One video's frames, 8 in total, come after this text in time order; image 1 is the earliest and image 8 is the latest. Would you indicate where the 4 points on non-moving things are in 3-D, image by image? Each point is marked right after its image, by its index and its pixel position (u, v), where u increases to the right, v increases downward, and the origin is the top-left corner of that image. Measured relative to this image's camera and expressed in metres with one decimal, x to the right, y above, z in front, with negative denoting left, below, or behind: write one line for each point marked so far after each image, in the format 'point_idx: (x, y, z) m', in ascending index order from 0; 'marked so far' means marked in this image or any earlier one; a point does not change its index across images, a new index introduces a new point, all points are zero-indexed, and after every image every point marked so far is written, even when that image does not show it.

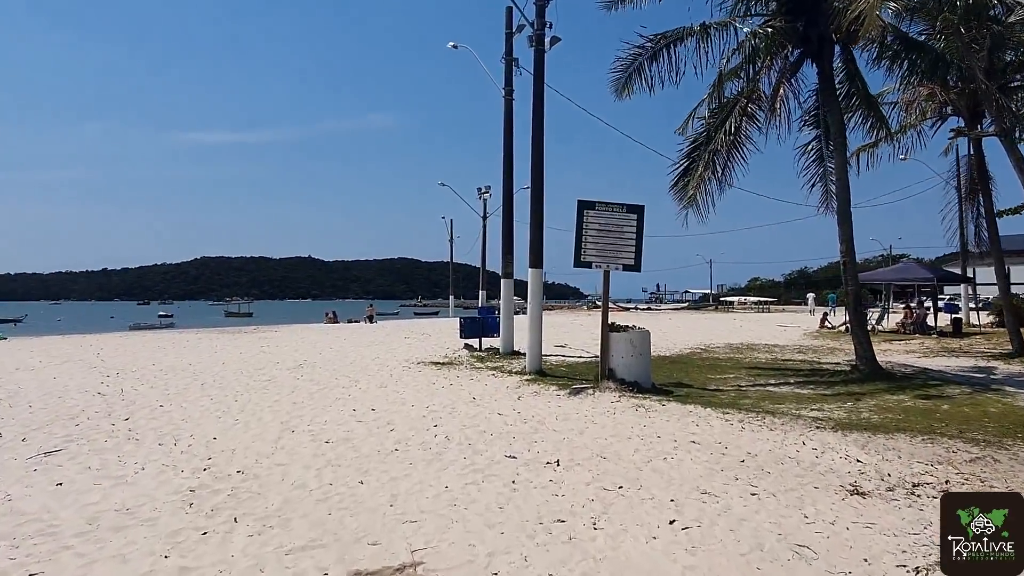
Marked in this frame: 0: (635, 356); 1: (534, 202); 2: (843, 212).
0: (+1.7, -0.9, +9.7) m
1: (+0.4, +1.5, +12.0) m
2: (+5.5, +1.3, +11.8) m
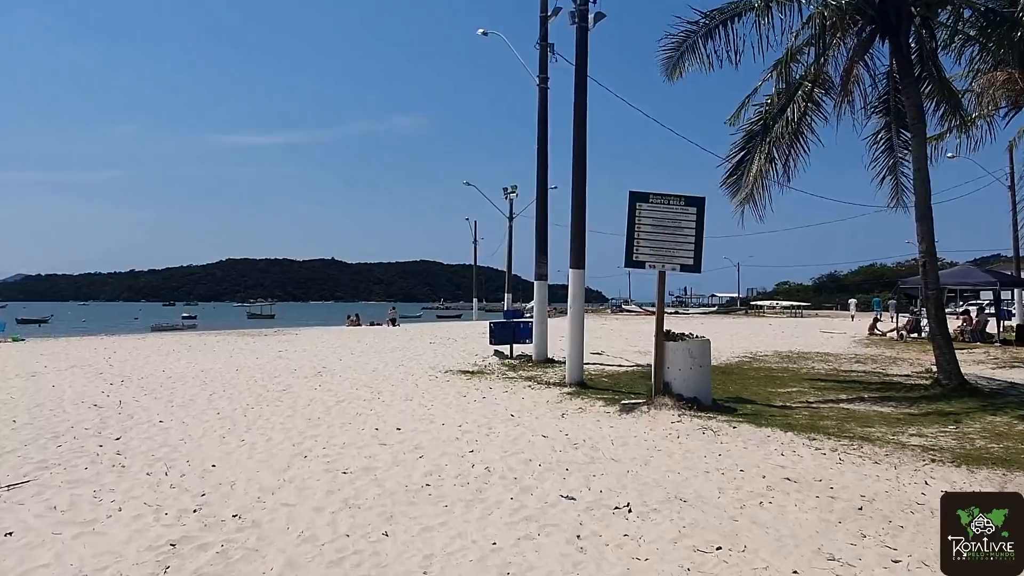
0: (+2.2, -1.0, +8.5) m
1: (+1.0, +1.4, +10.9) m
2: (+6.1, +1.2, +10.5) m
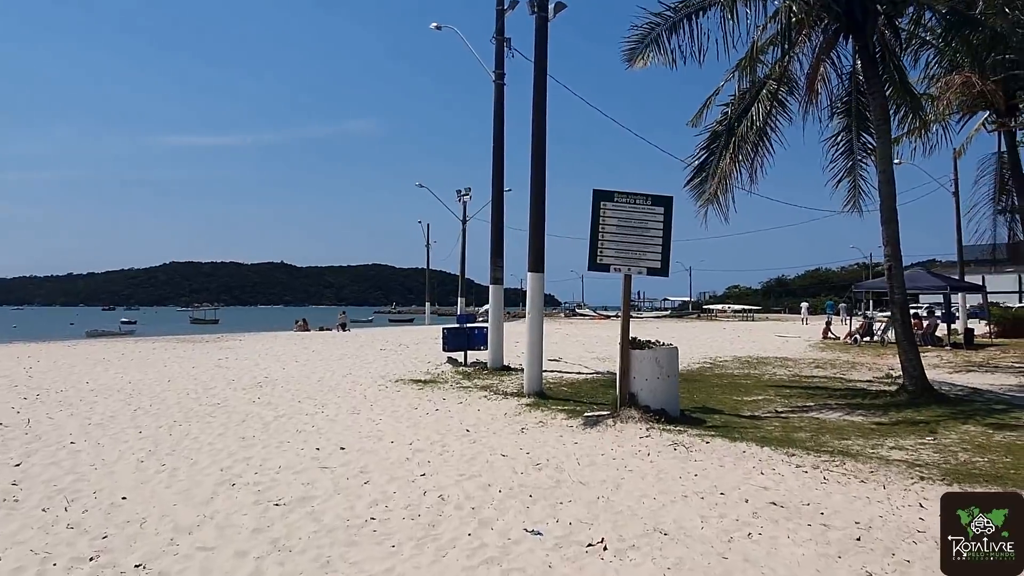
0: (+1.7, -1.0, +8.0) m
1: (+0.3, +1.4, +10.3) m
2: (+5.4, +1.1, +10.2) m
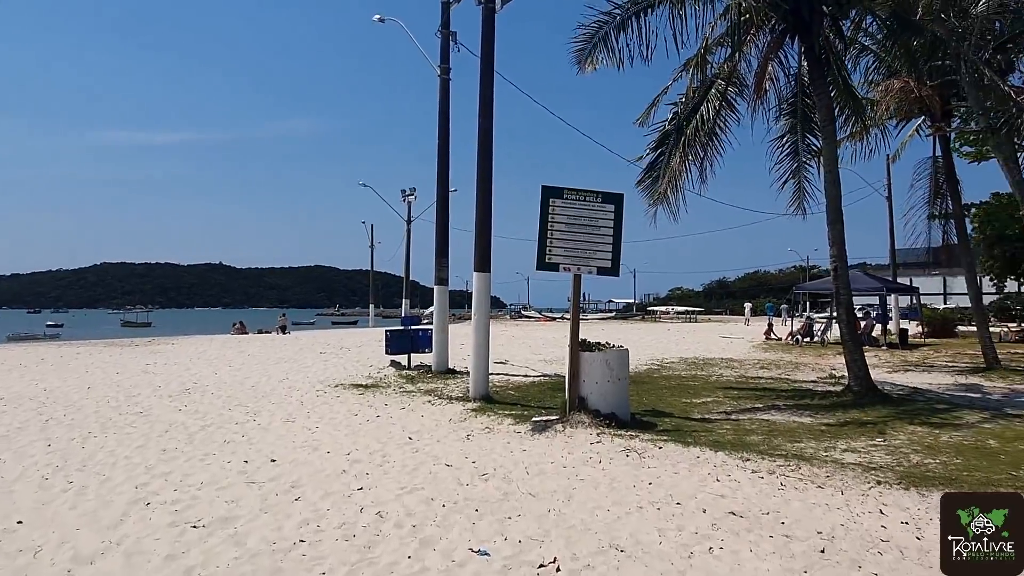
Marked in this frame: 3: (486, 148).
0: (+1.1, -1.0, +7.7) m
1: (-0.5, +1.4, +10.0) m
2: (+4.7, +1.1, +10.3) m
3: (-0.4, +2.0, +10.0) m
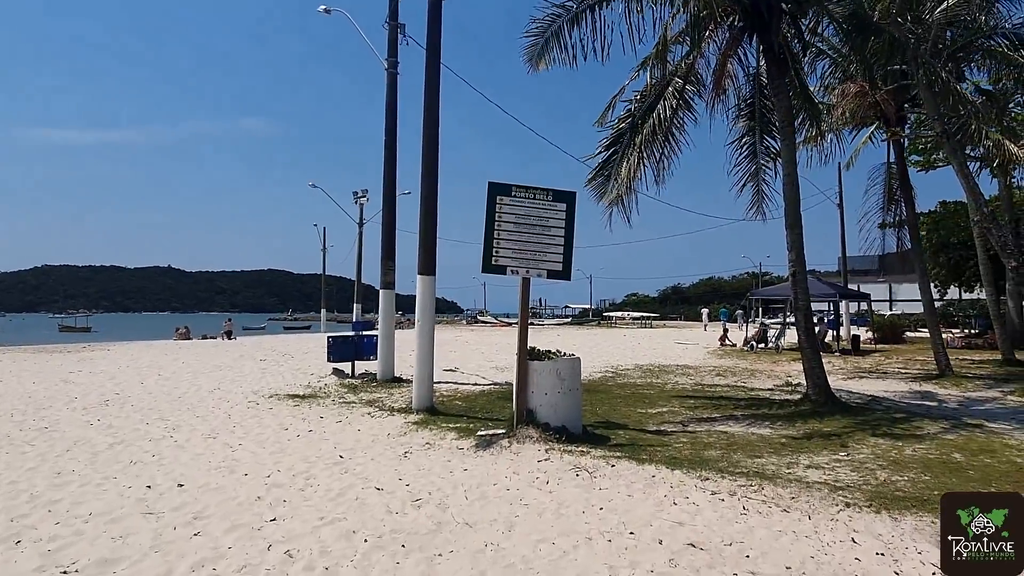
0: (+0.5, -1.1, +7.2) m
1: (-1.1, +1.3, +9.4) m
2: (+3.9, +1.0, +10.0) m
3: (-1.1, +1.9, +9.4) m
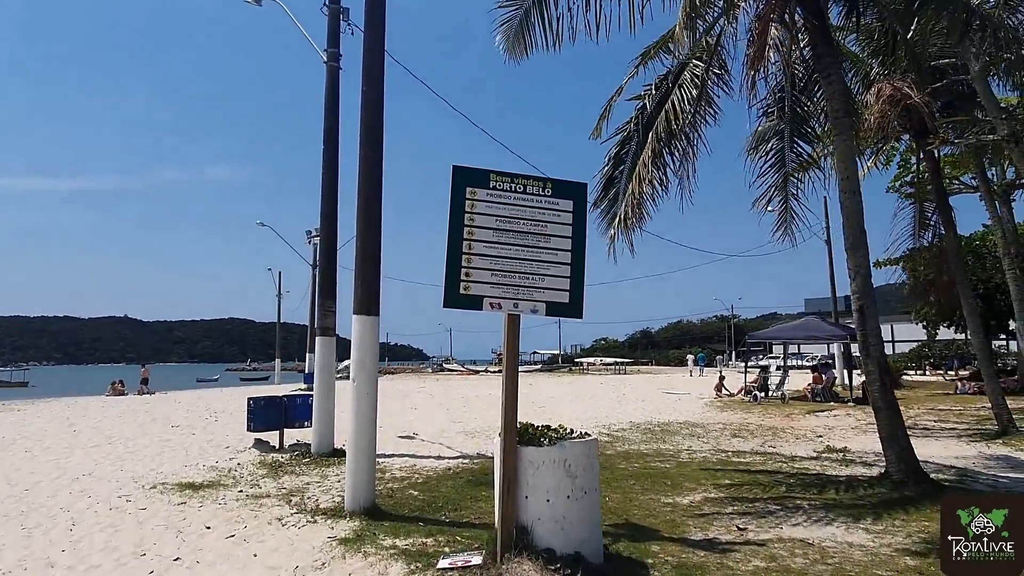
0: (+0.4, -1.3, +4.5) m
1: (-1.4, +0.9, +6.7) m
2: (+3.7, +0.6, +7.6) m
3: (-1.3, +1.5, +6.8) m
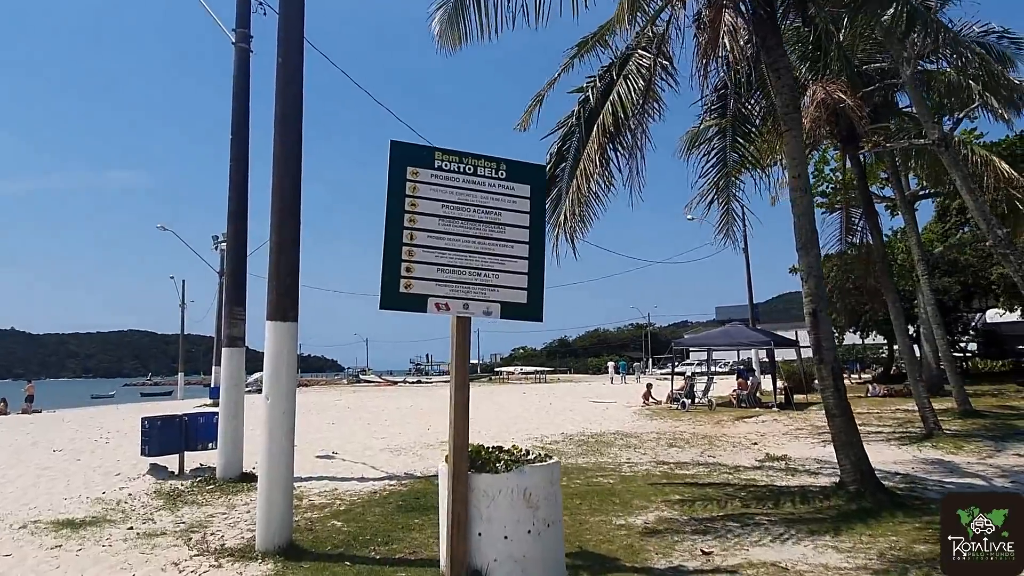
0: (+0.1, -1.3, +3.8) m
1: (-1.9, +0.9, +5.8) m
2: (+3.0, +0.6, +7.3) m
3: (-1.9, +1.5, +6.0) m
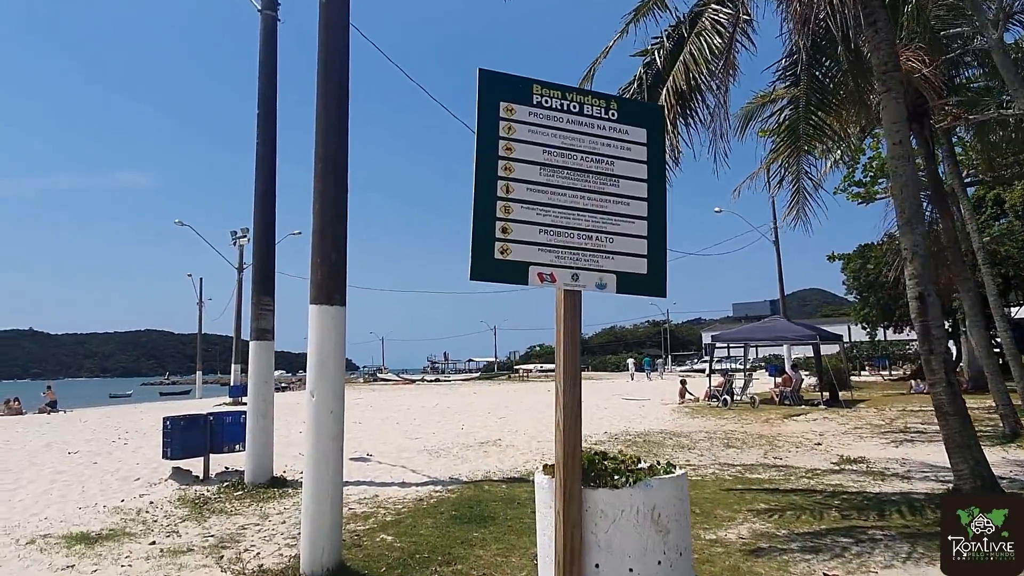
0: (+0.7, -1.2, +3.0) m
1: (-1.3, +1.0, +5.1) m
2: (+3.6, +0.8, +6.4) m
3: (-1.3, +1.6, +5.2) m
